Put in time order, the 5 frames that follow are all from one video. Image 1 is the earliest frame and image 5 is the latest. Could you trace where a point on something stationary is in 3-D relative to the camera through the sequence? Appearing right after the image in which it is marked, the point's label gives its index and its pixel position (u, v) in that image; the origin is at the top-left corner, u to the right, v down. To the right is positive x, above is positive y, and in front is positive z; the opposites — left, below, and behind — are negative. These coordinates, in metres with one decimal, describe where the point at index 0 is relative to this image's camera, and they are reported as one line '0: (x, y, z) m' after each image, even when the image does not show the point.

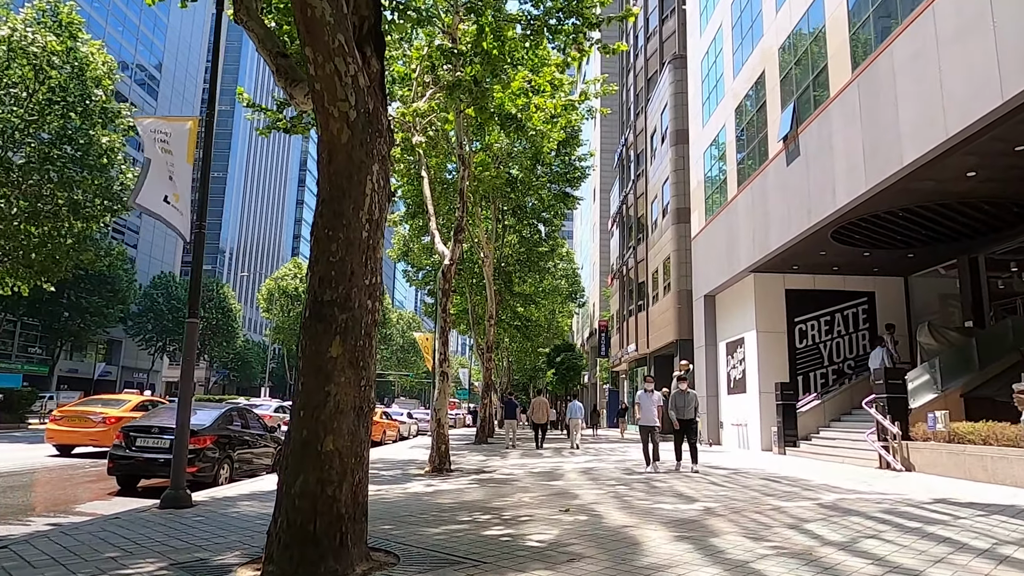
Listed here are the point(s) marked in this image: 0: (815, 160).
0: (+6.7, +2.8, +15.4) m
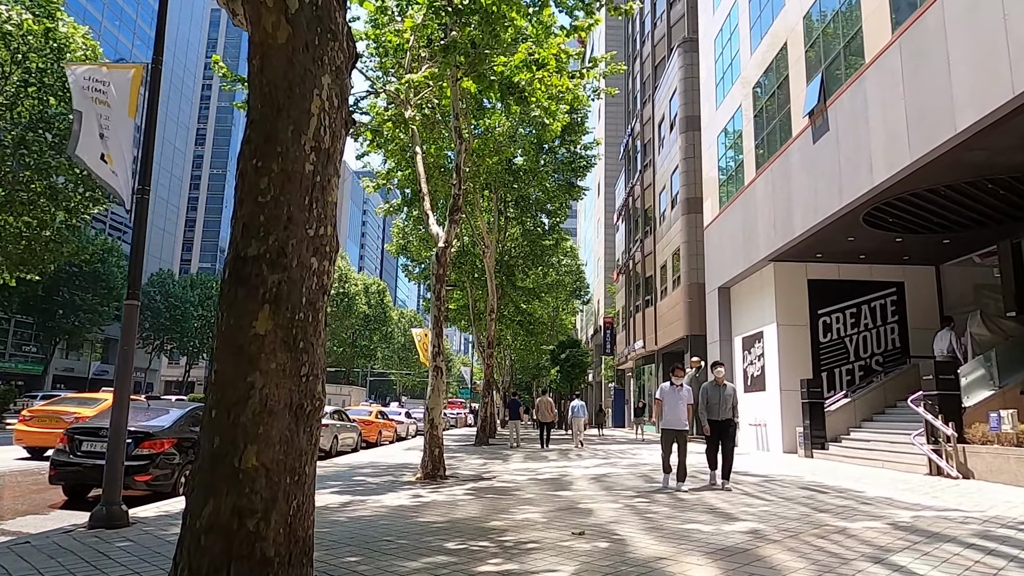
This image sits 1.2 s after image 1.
0: (+6.8, +3.1, +14.0) m
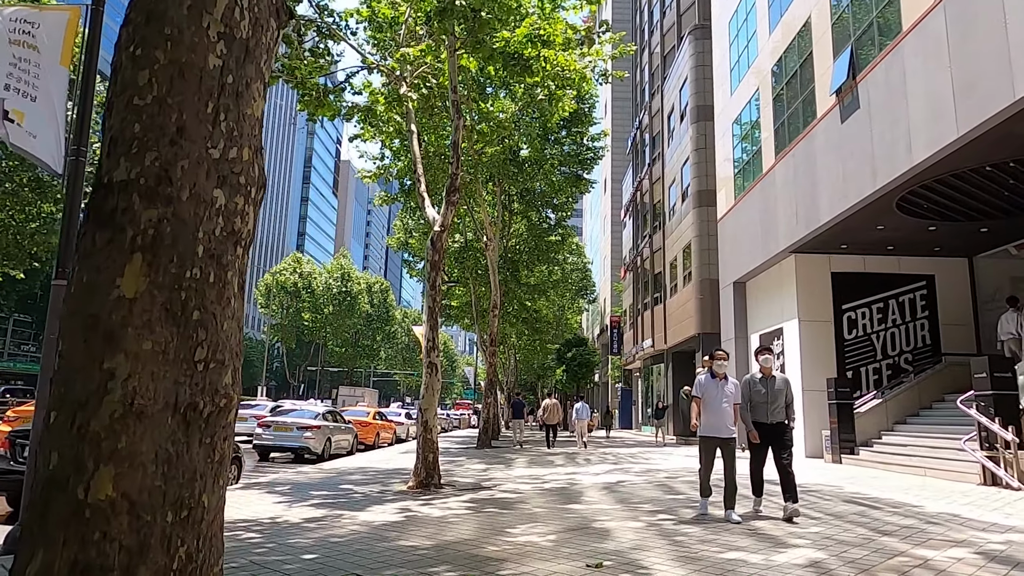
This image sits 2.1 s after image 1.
0: (+6.8, +3.3, +12.8) m
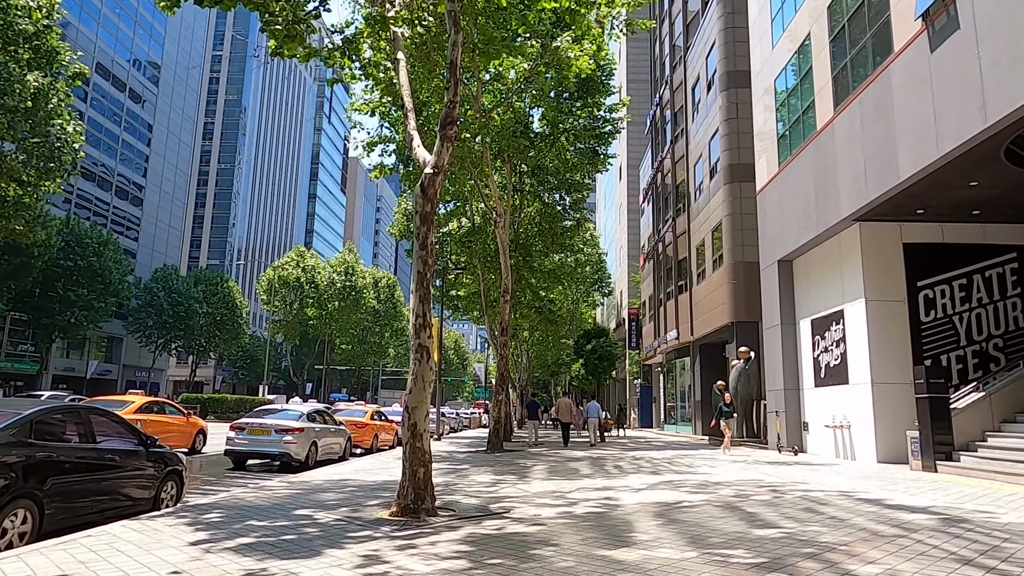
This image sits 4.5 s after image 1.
0: (+7.0, +3.8, +10.1) m
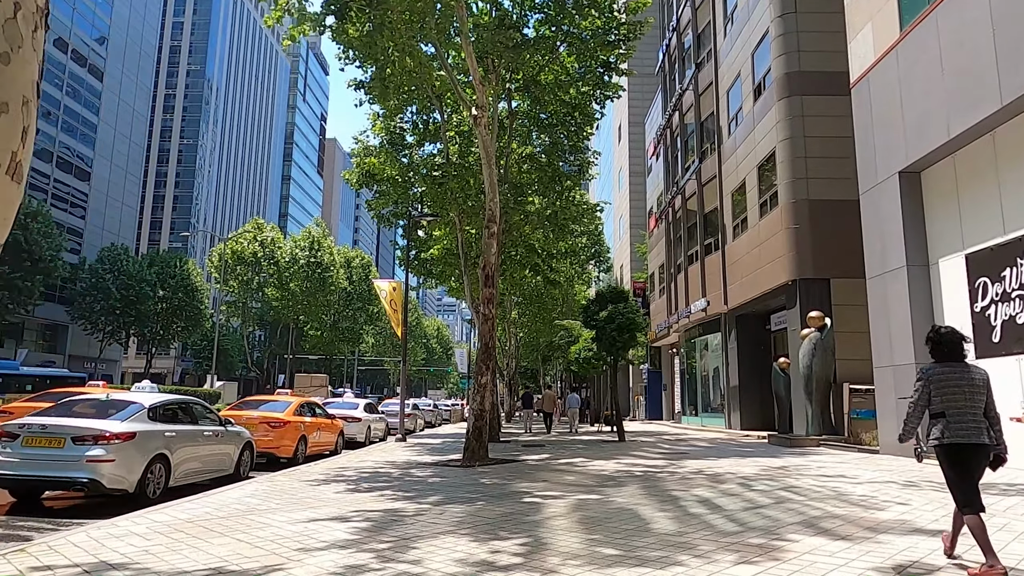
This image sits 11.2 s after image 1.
0: (+7.0, +5.1, +3.6) m
